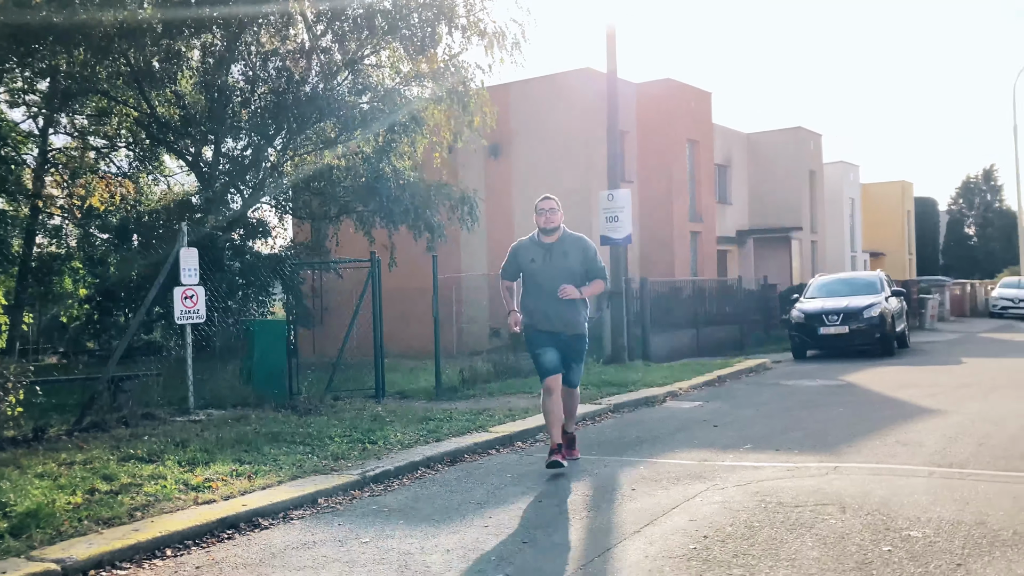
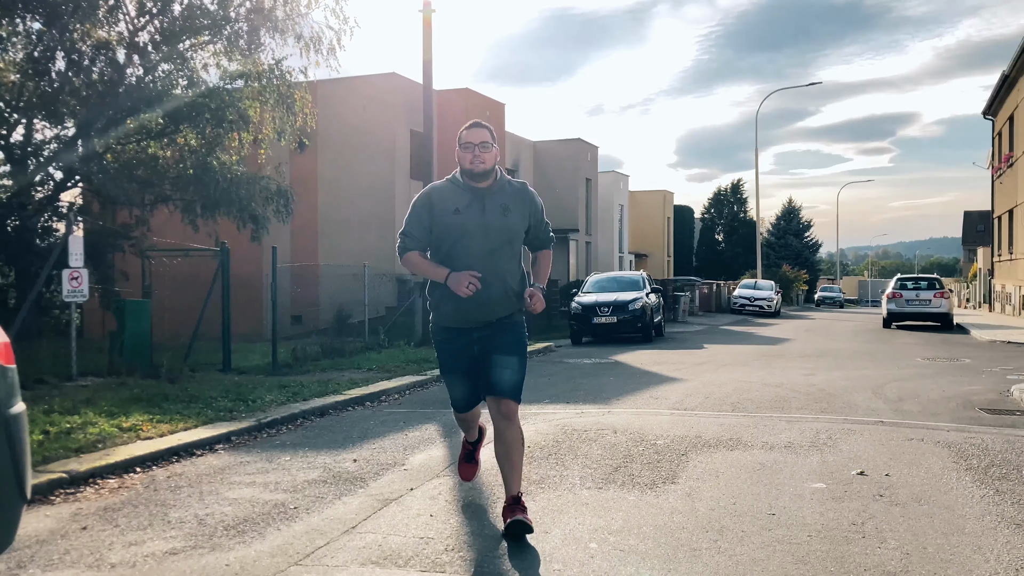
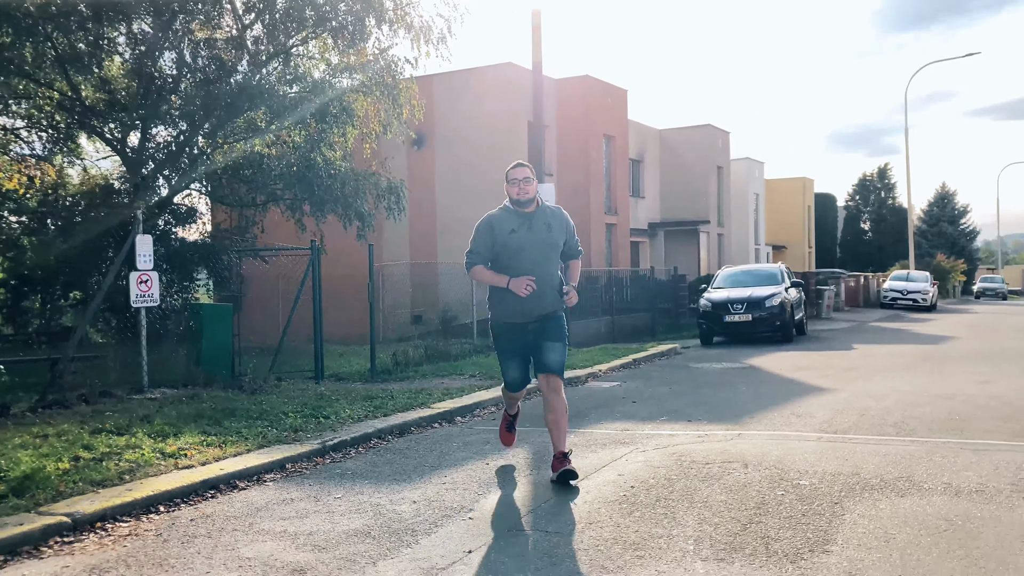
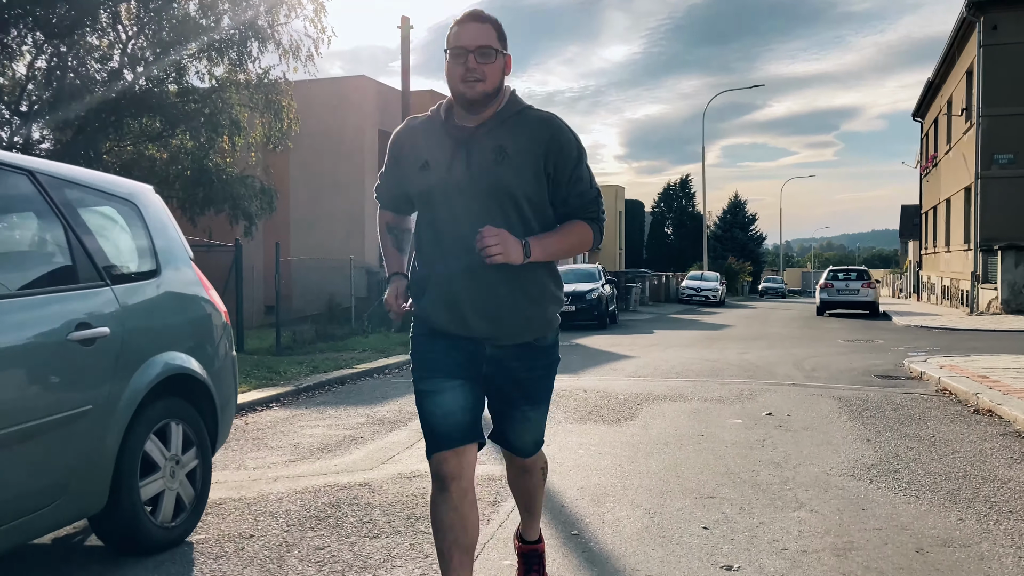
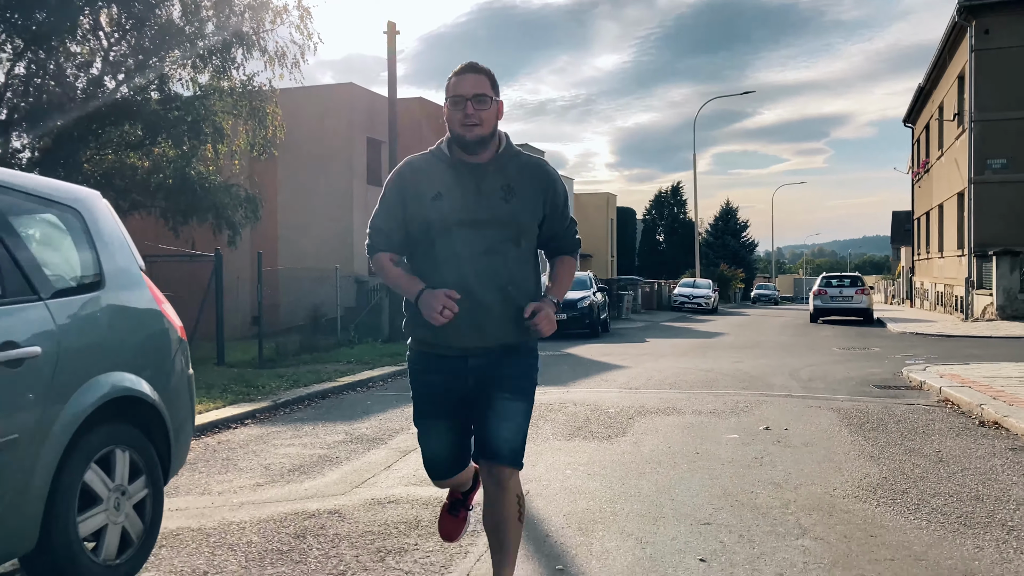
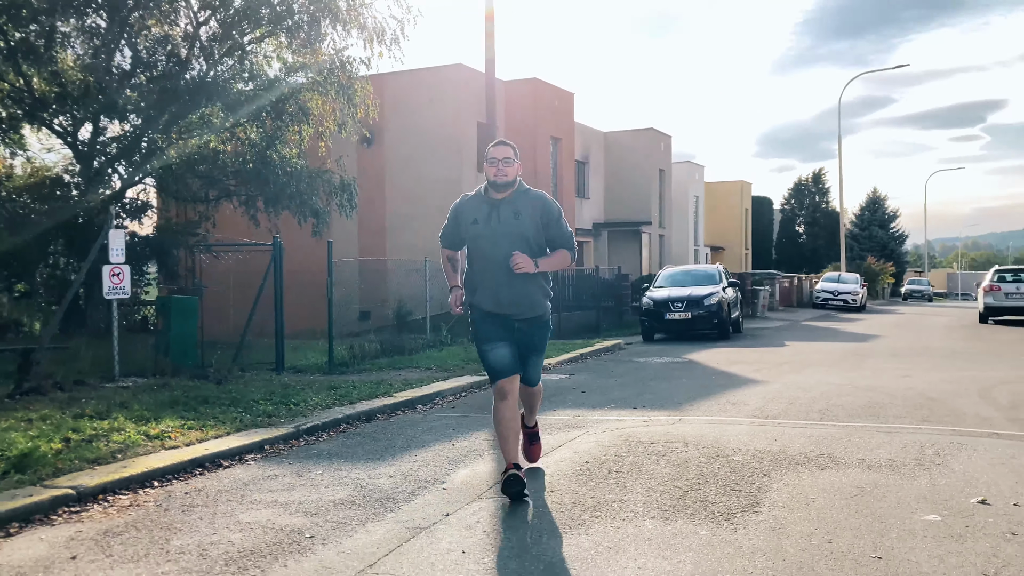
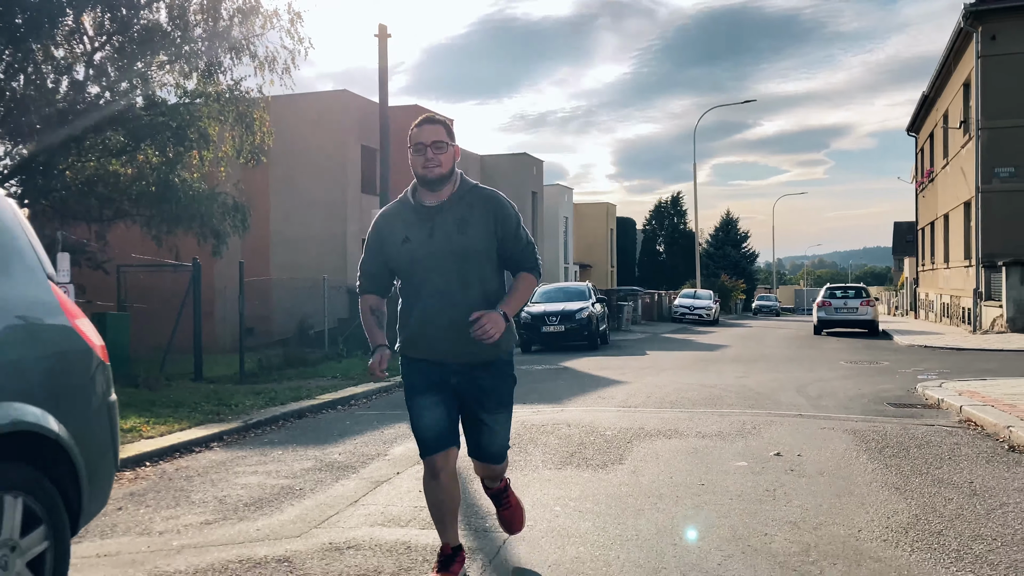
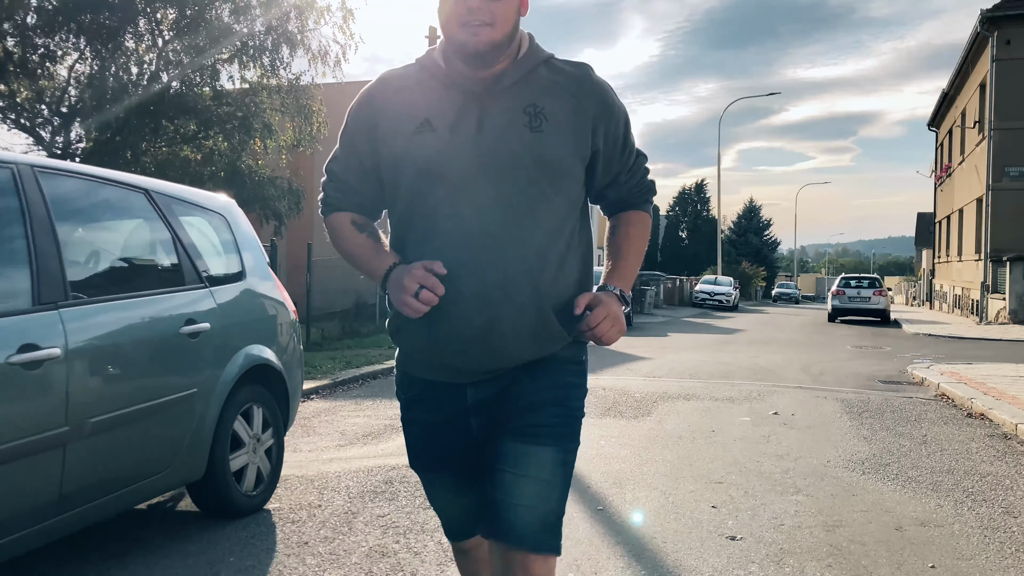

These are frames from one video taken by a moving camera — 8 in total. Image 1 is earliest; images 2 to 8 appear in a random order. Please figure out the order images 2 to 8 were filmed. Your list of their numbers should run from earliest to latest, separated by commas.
3, 6, 2, 7, 5, 4, 8
